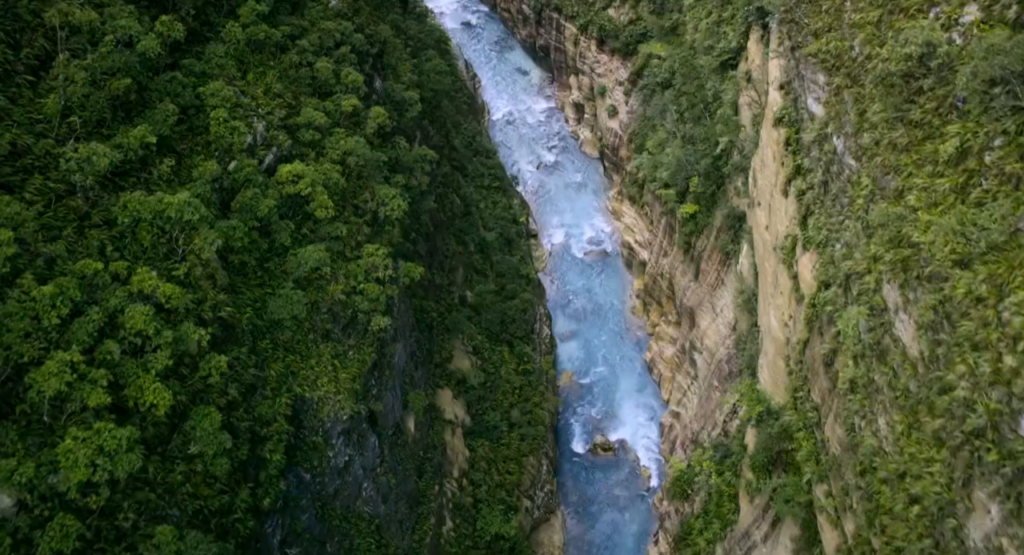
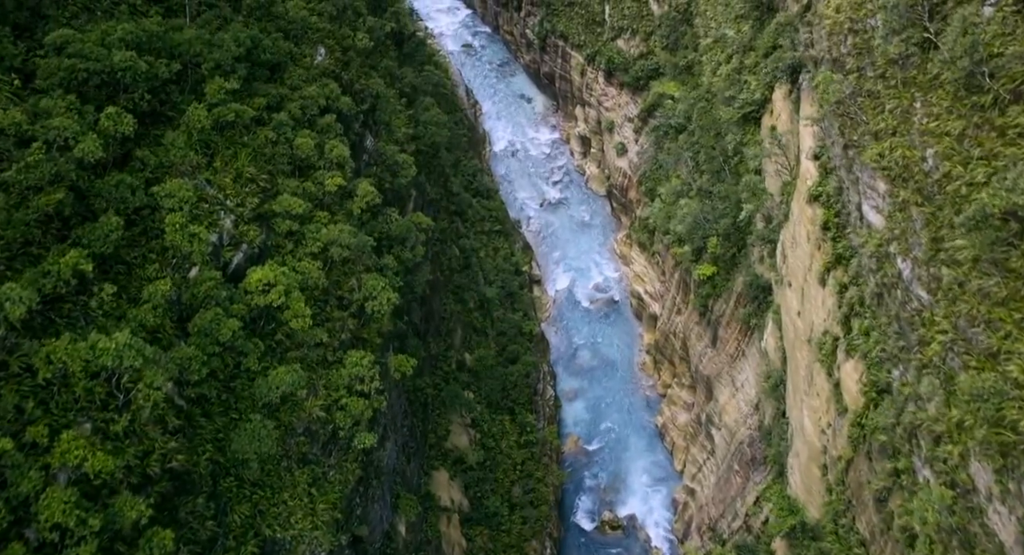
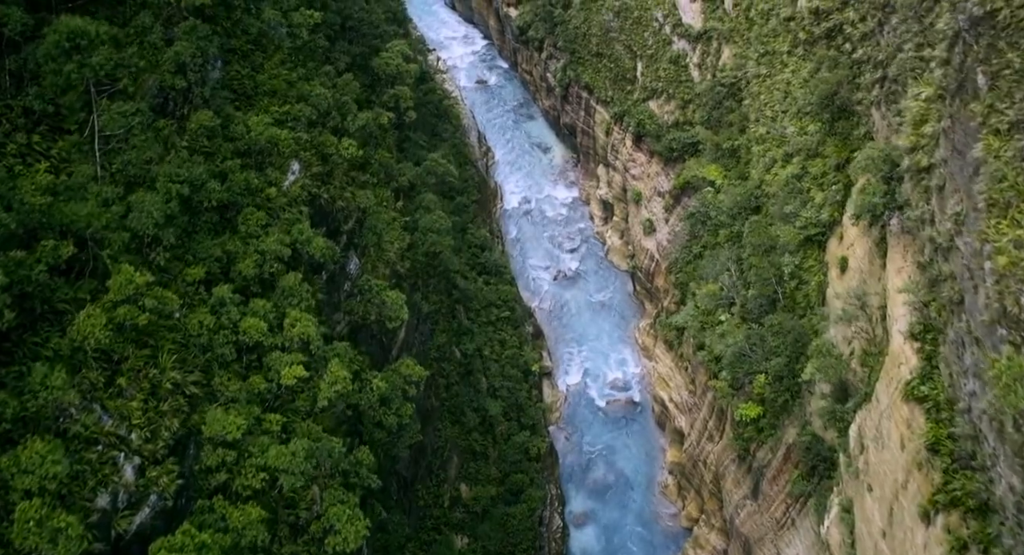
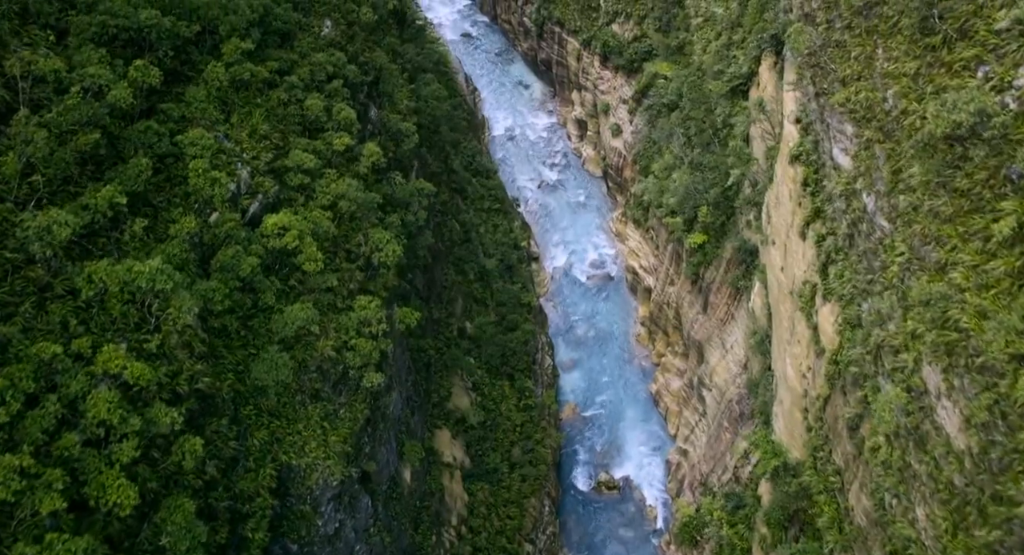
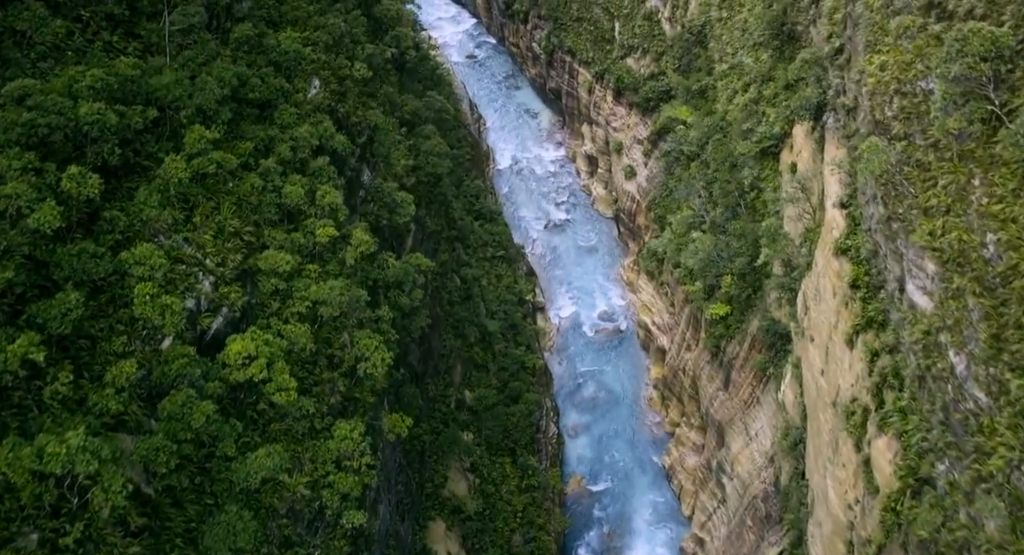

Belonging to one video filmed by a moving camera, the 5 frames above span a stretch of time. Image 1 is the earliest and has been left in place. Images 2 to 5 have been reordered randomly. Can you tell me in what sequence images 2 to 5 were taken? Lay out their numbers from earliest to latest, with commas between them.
4, 2, 5, 3
